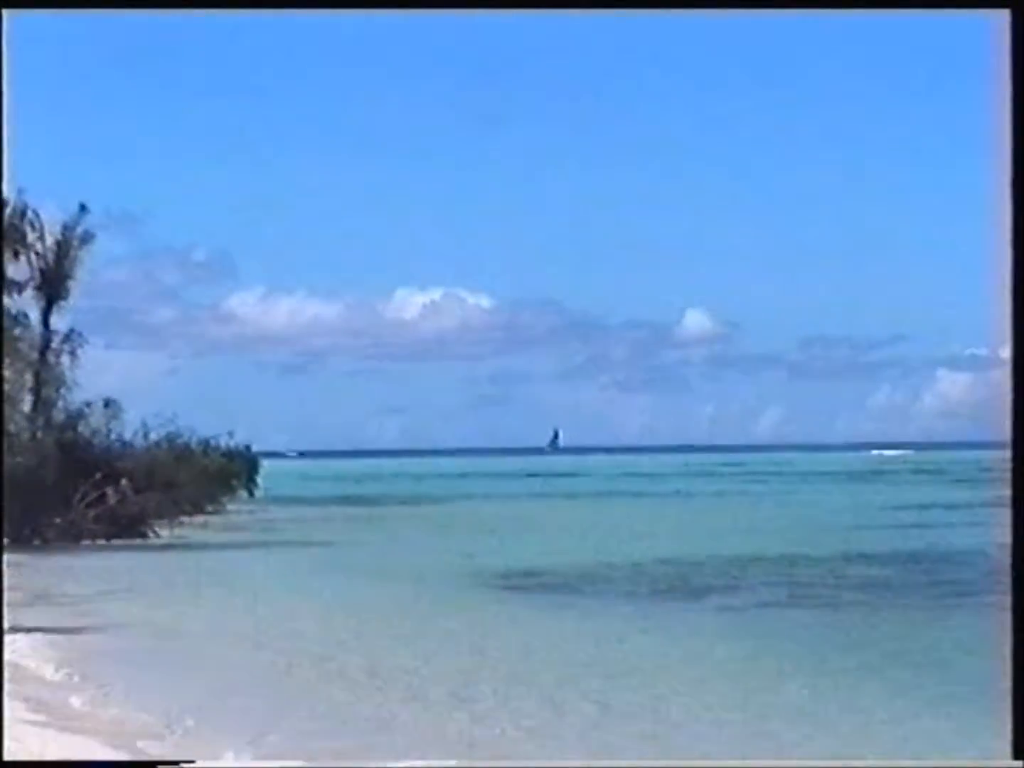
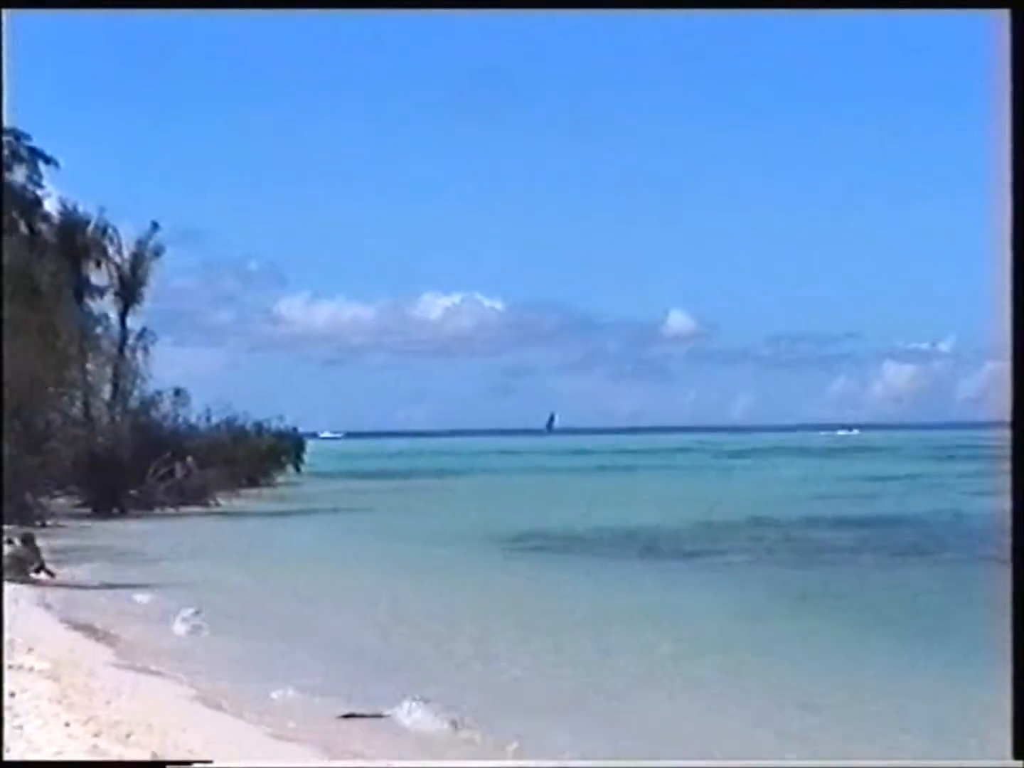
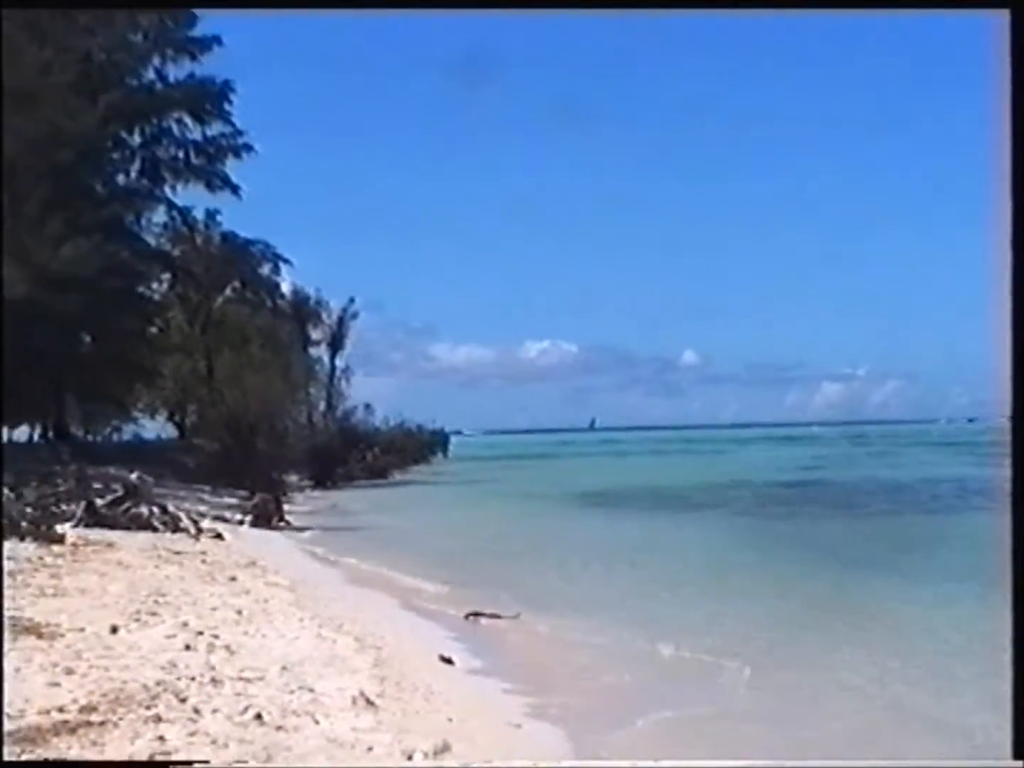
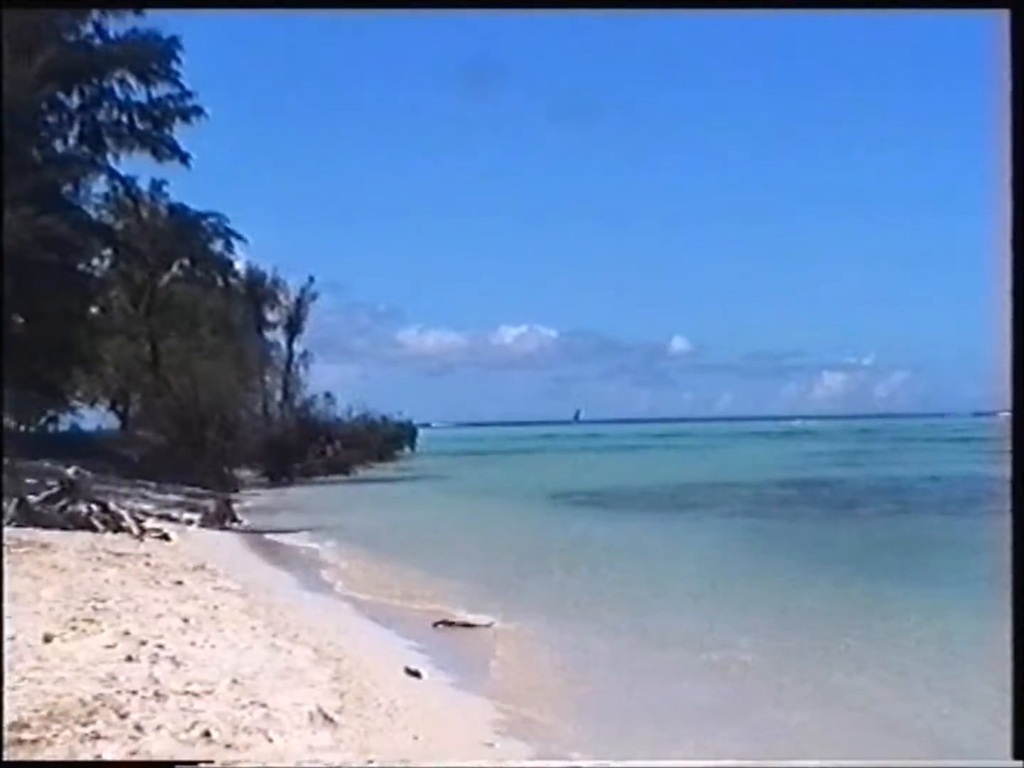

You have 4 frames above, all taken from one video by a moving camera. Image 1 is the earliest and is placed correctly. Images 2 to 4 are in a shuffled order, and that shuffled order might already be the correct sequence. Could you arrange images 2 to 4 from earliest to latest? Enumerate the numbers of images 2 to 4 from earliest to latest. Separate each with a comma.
2, 4, 3
